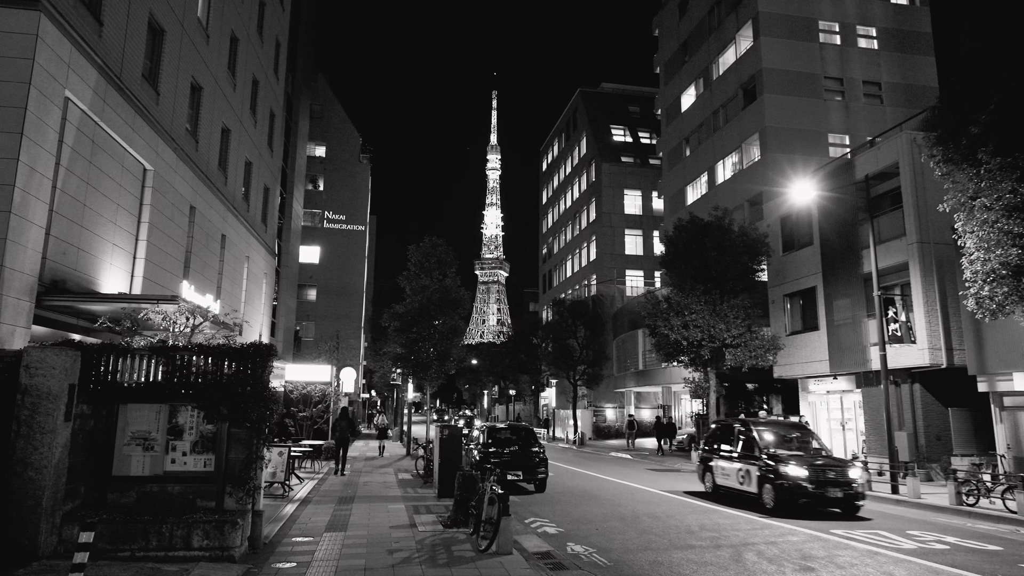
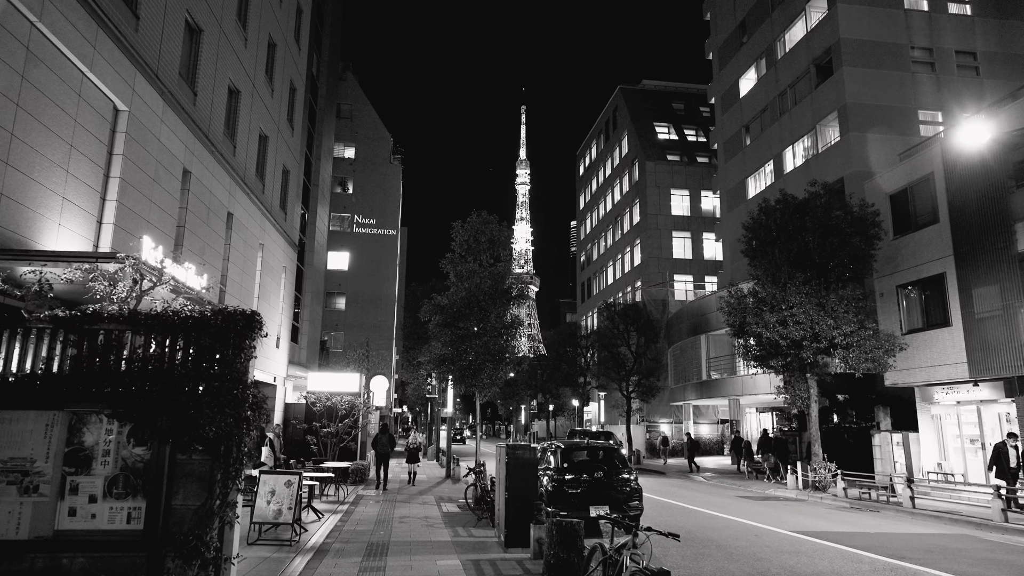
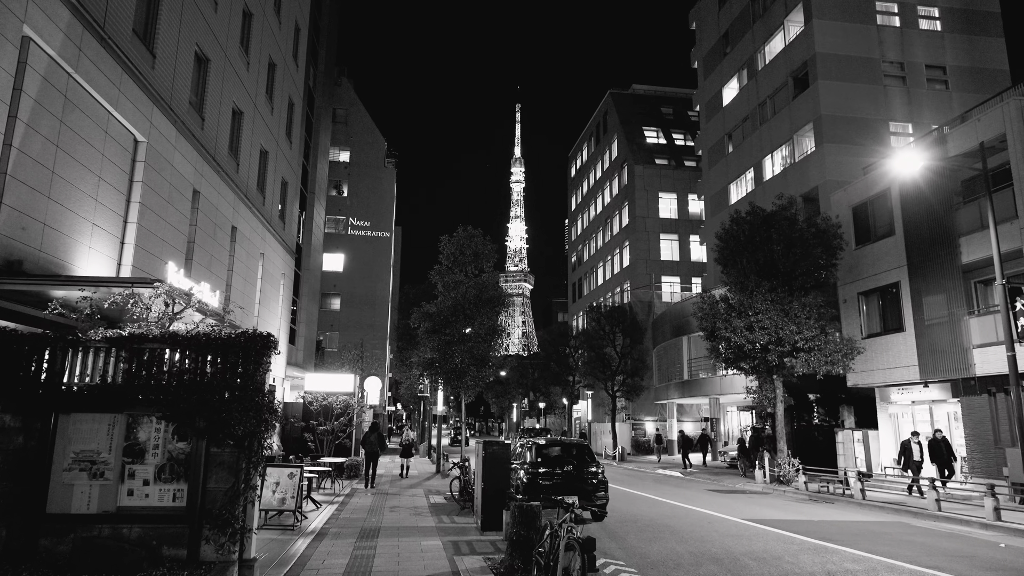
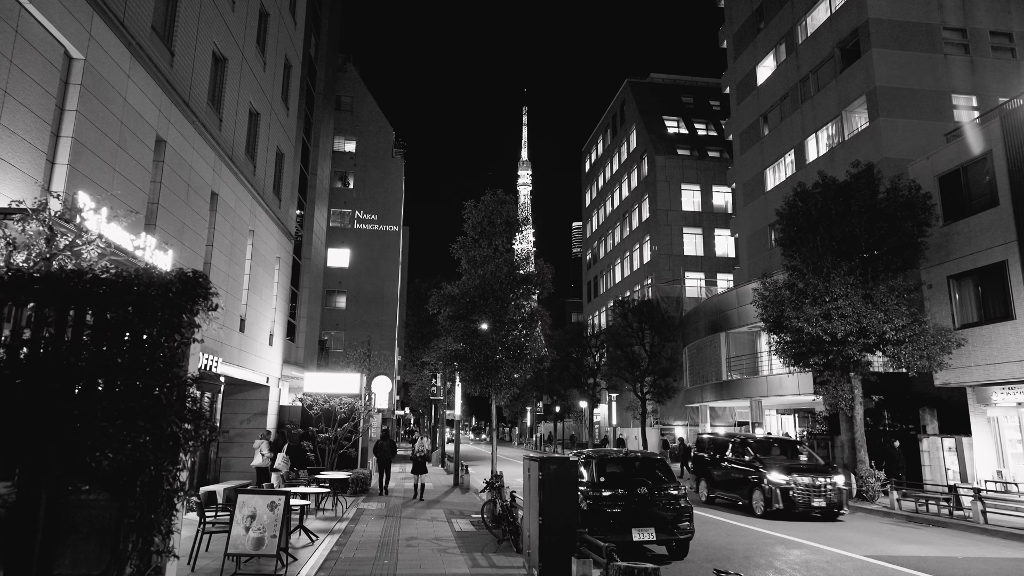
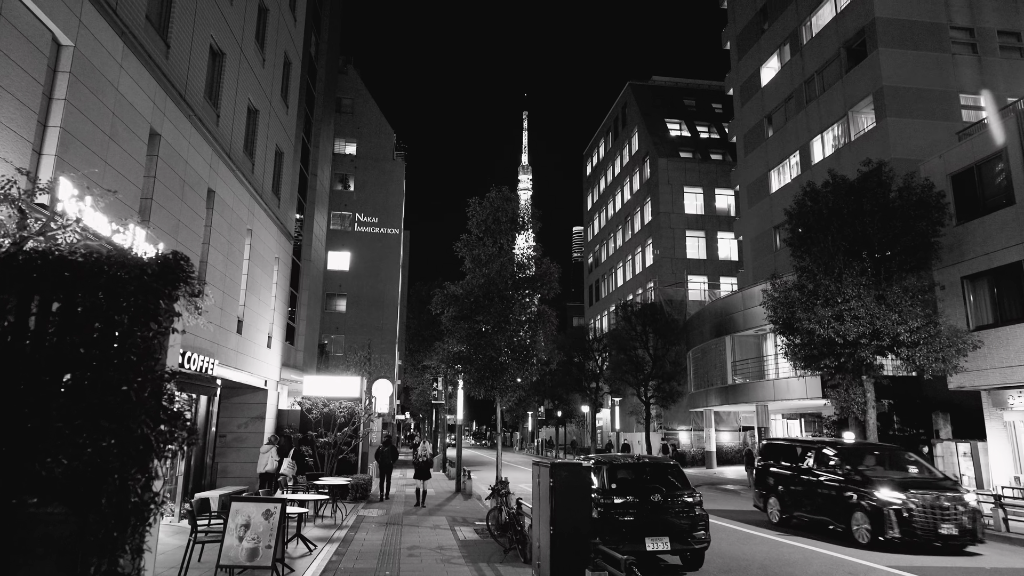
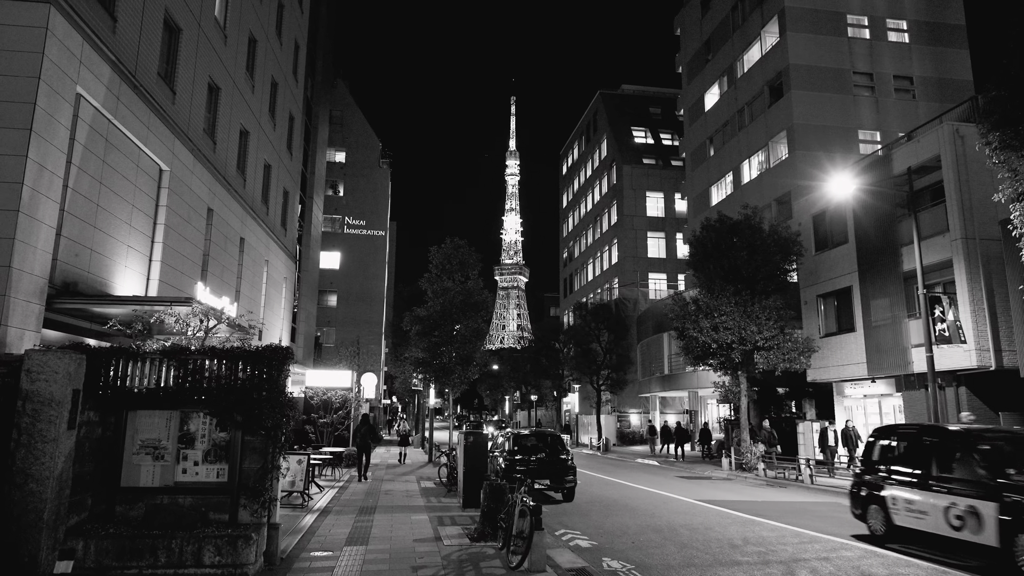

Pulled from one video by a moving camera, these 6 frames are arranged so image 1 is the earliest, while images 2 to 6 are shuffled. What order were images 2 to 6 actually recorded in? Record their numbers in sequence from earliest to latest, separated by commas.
6, 3, 2, 4, 5
